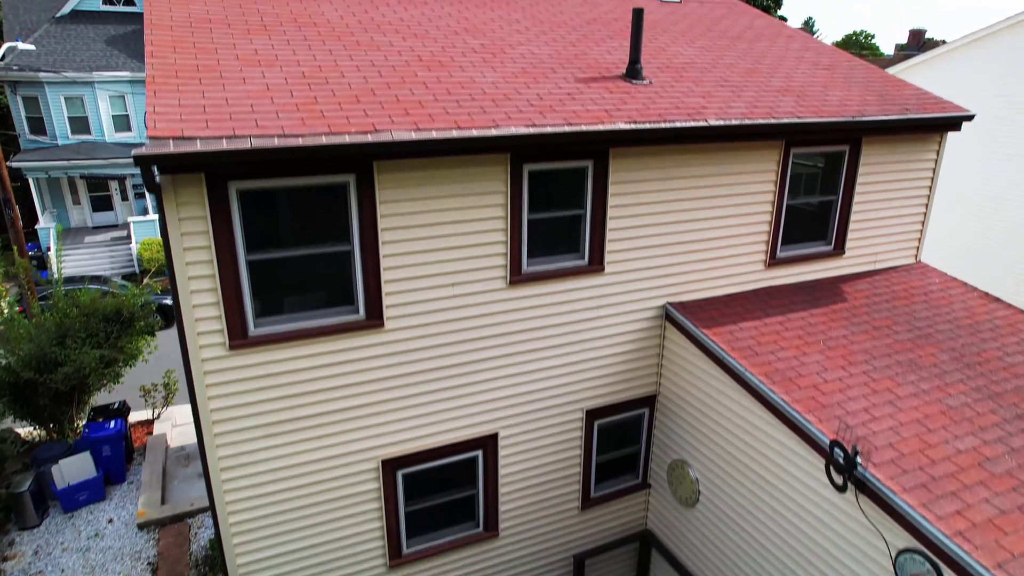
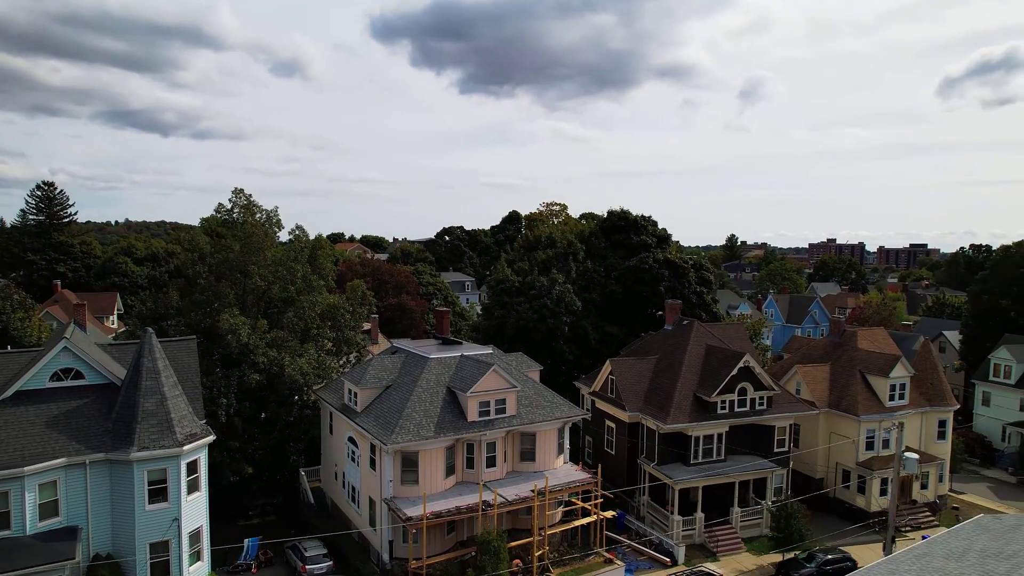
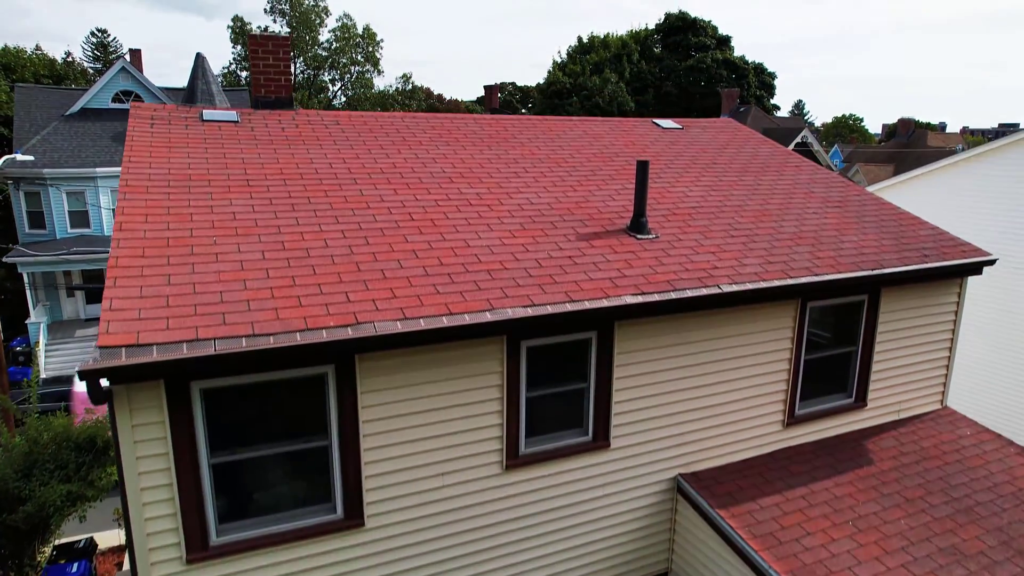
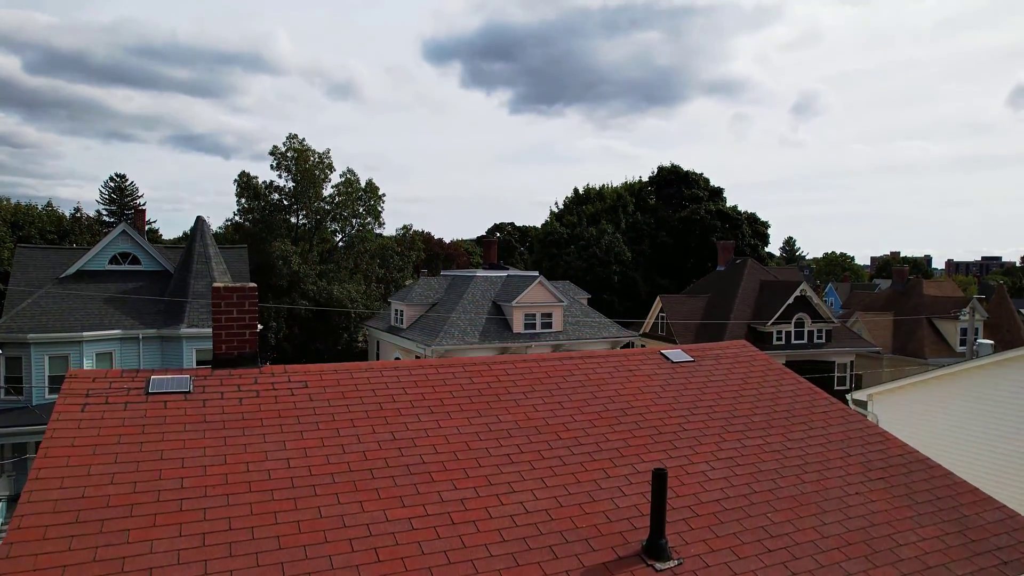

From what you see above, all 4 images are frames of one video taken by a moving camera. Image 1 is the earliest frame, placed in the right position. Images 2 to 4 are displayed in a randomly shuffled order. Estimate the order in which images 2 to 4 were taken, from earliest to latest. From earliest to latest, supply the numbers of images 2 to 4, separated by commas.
3, 4, 2
